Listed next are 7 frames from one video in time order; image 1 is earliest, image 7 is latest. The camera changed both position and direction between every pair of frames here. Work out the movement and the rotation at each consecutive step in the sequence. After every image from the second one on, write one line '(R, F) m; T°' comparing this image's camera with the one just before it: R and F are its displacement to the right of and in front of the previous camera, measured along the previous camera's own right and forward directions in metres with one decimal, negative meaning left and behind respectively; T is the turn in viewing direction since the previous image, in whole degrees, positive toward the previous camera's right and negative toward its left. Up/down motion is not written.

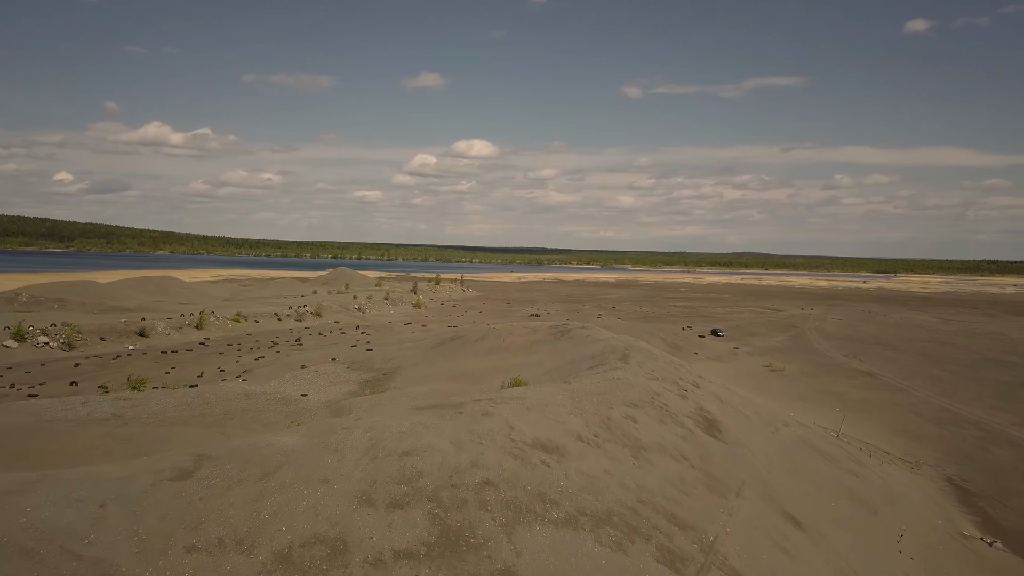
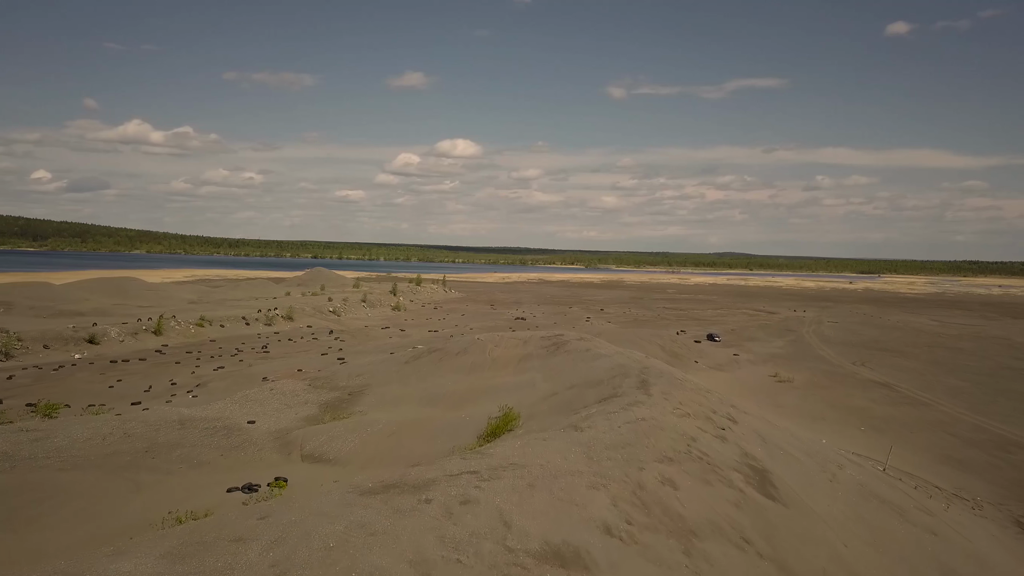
(-0.1, +2.0) m; +1°
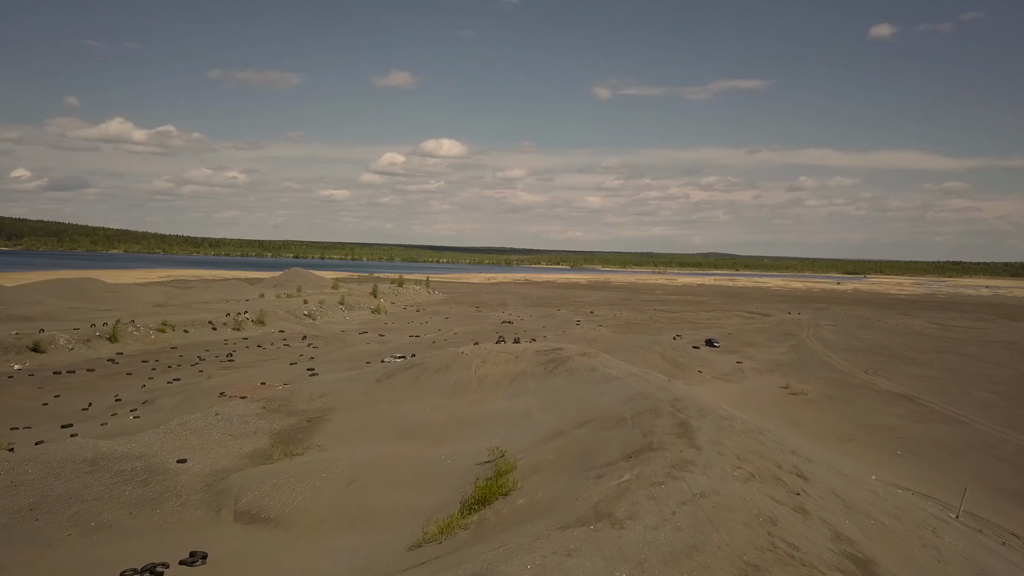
(-0.1, +2.0) m; +1°
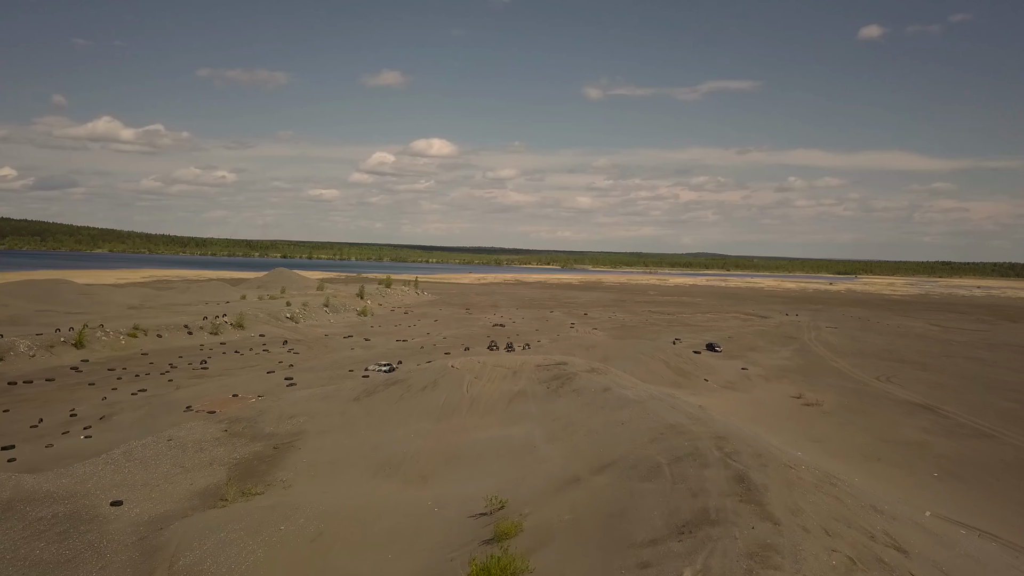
(-0.1, +1.4) m; +1°
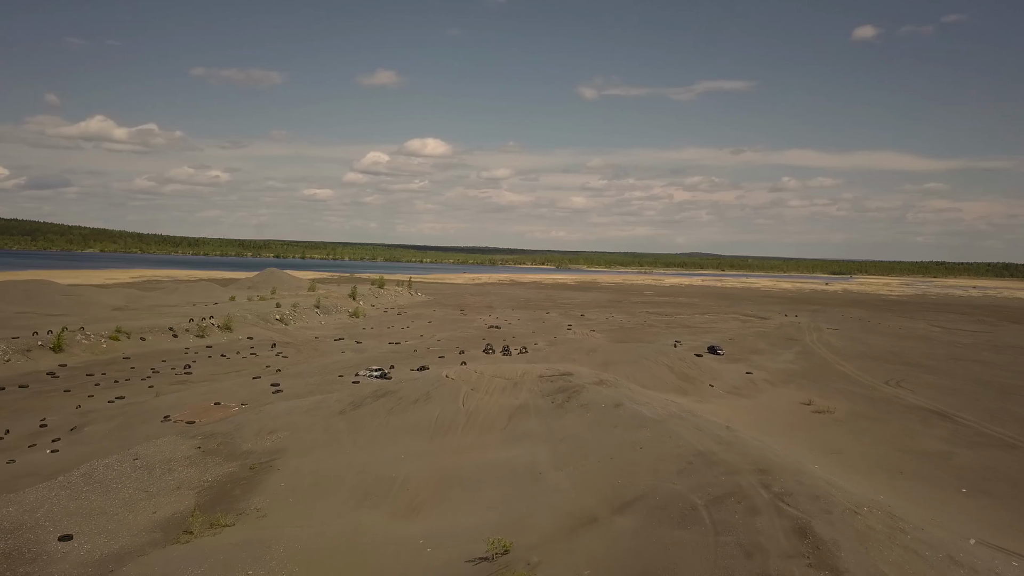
(-0.1, +0.9) m; 0°
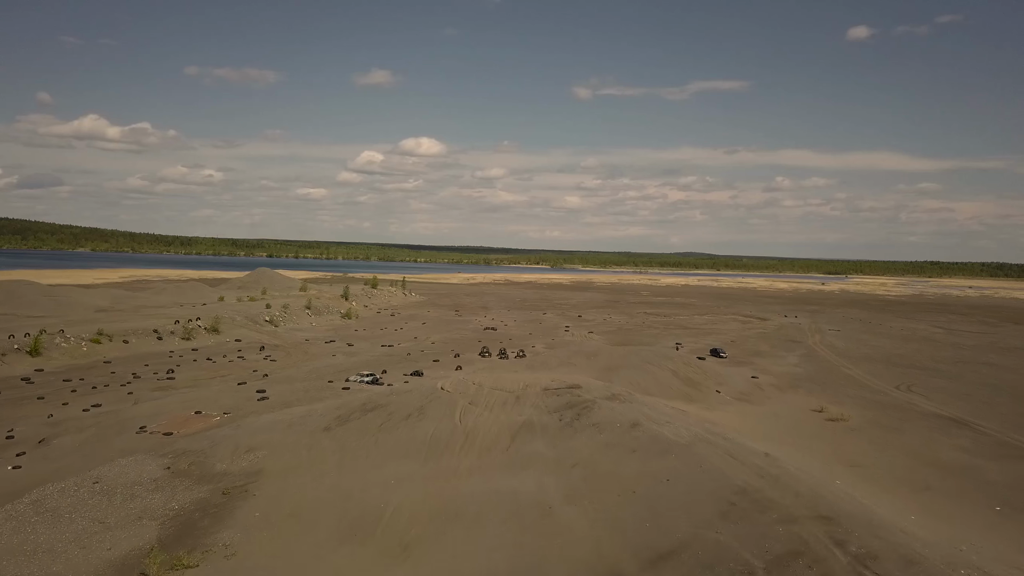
(-0.1, +0.9) m; 0°
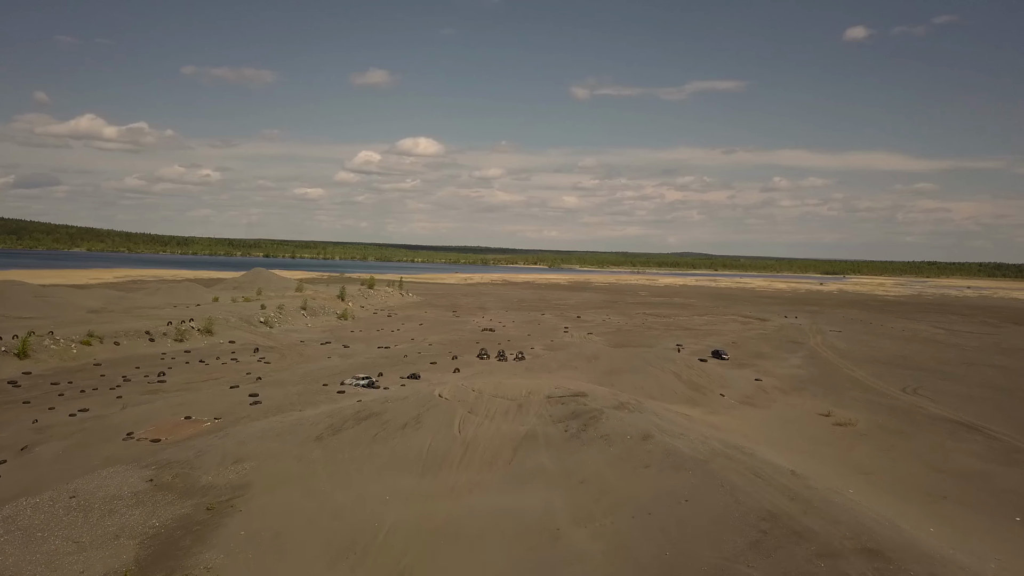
(0.0, +0.4) m; 0°
